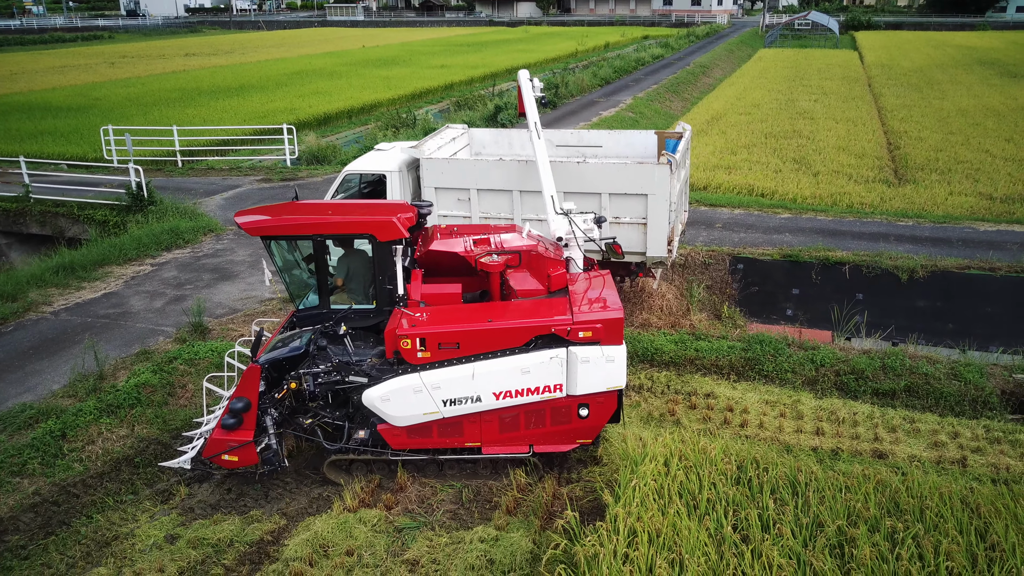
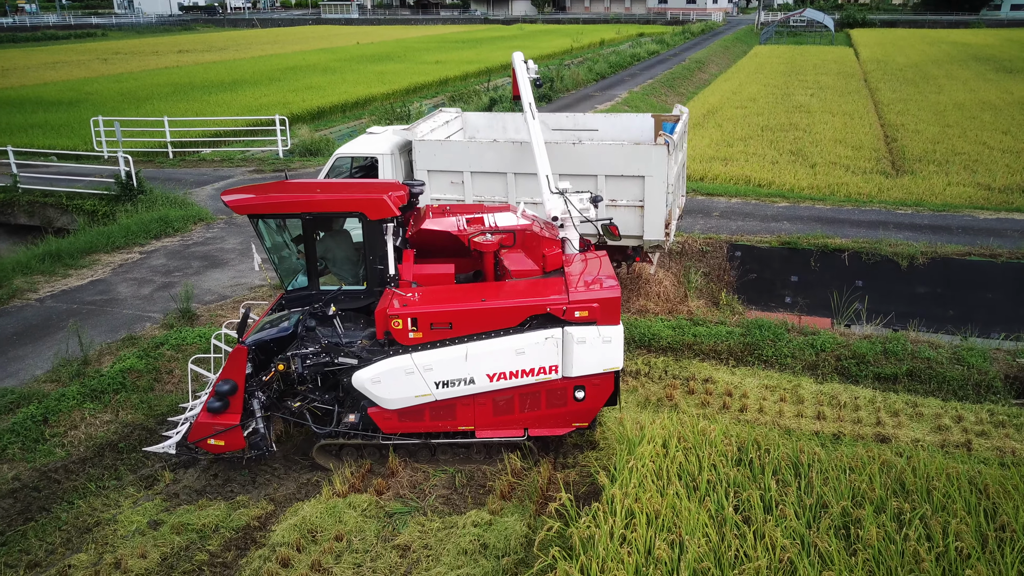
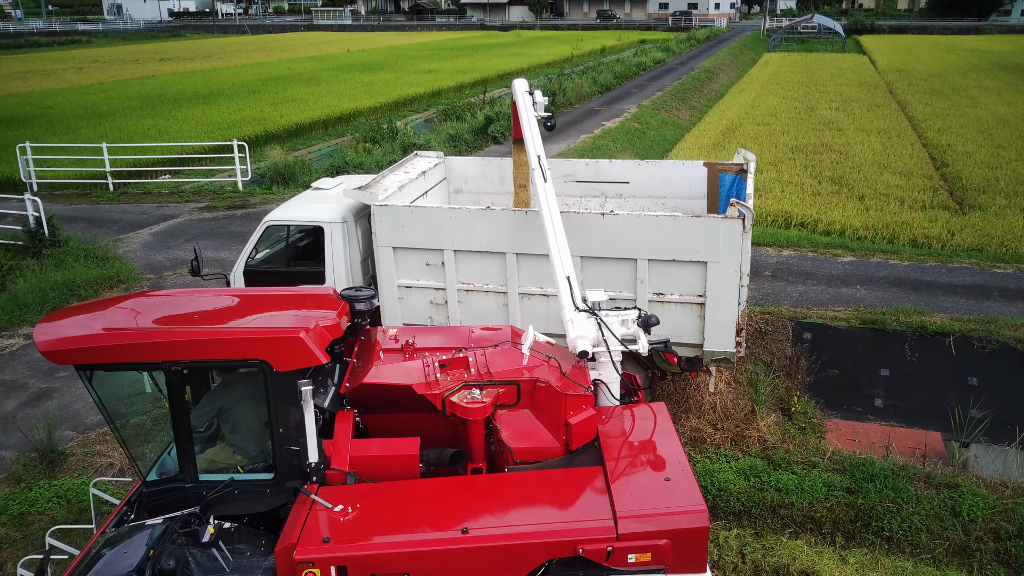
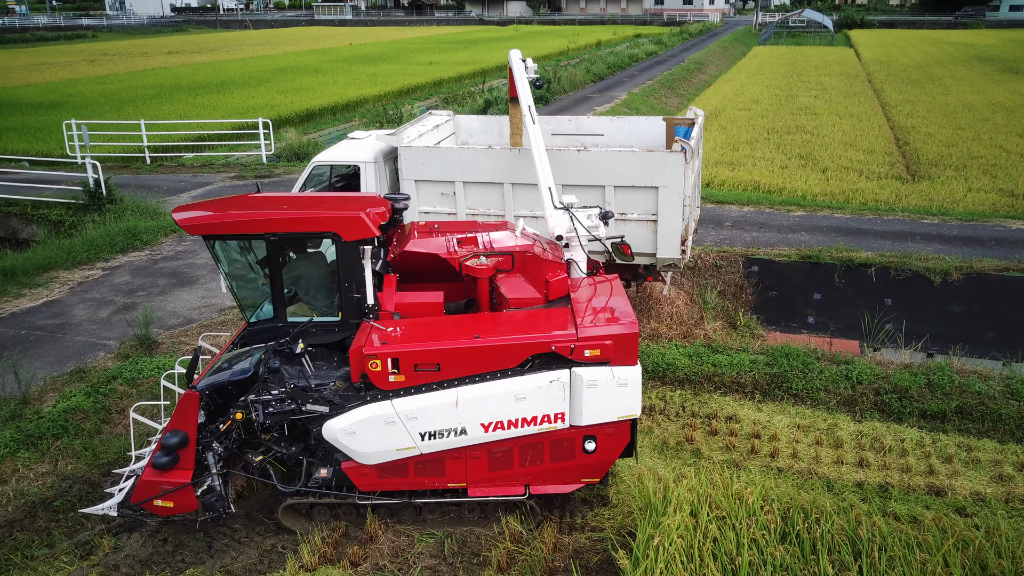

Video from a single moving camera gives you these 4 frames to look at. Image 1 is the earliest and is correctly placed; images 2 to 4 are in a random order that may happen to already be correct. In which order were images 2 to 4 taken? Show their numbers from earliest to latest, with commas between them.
2, 4, 3
